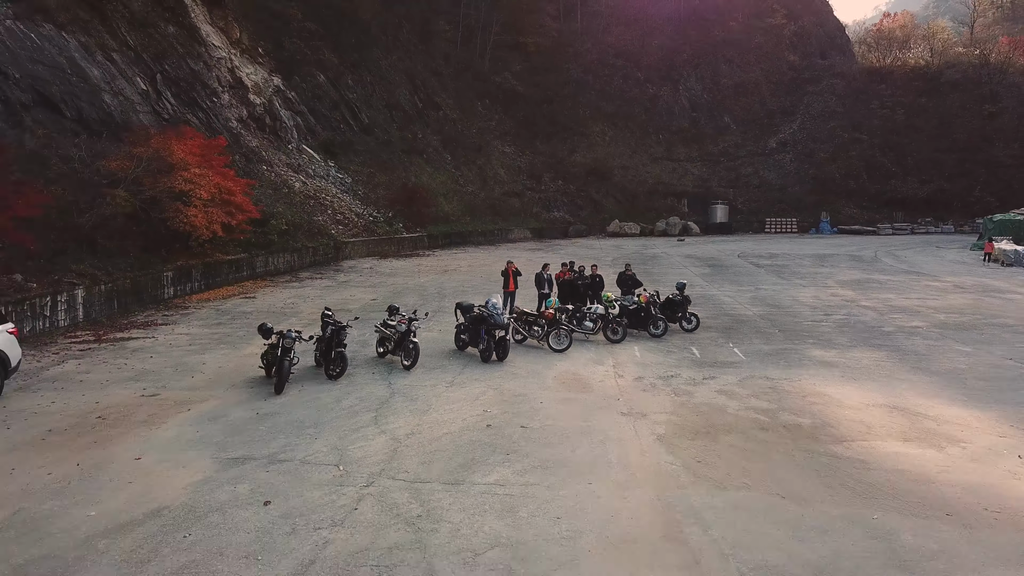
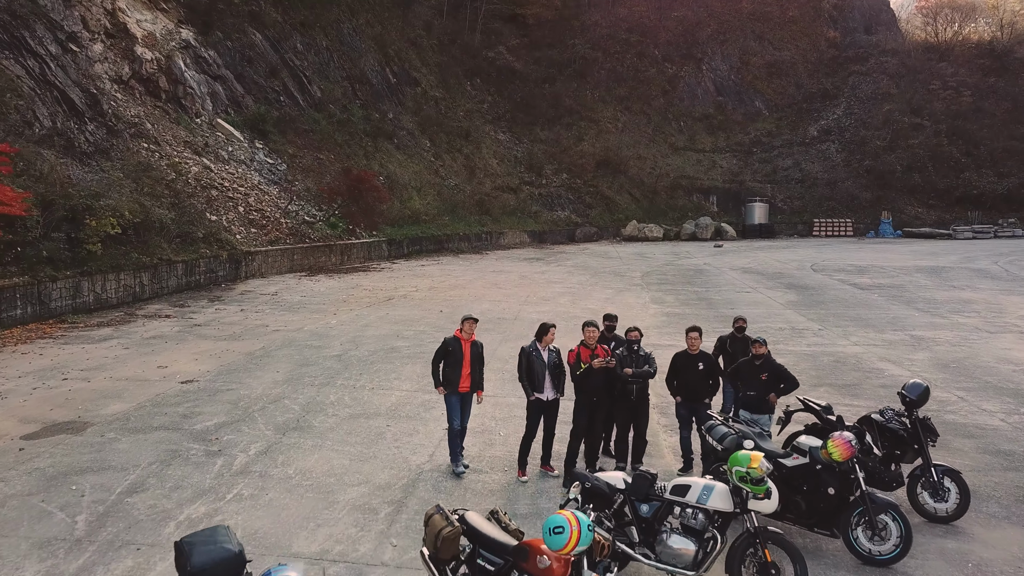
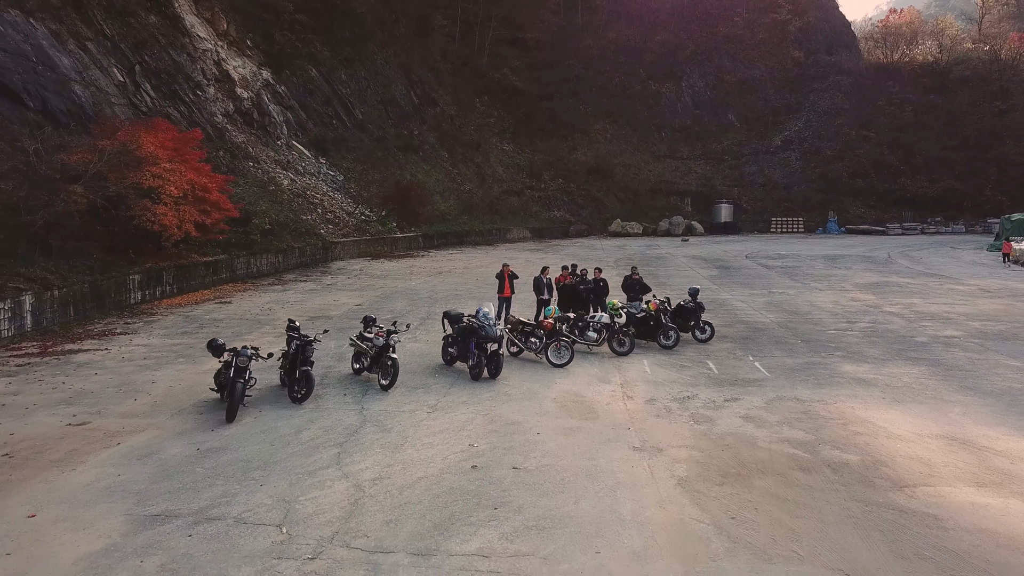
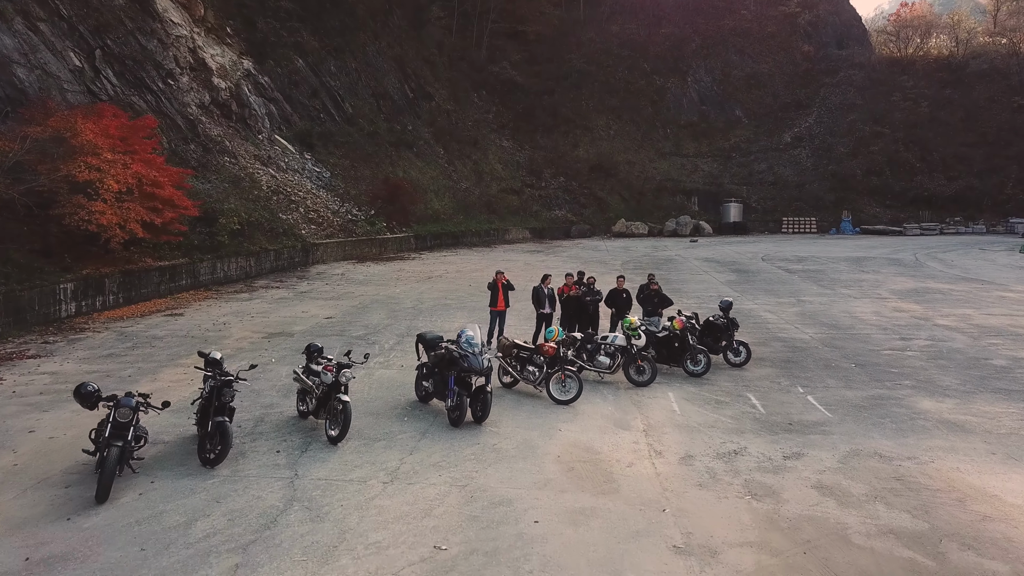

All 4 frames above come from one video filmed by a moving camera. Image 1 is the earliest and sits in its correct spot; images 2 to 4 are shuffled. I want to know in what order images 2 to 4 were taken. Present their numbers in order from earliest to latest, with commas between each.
3, 4, 2
